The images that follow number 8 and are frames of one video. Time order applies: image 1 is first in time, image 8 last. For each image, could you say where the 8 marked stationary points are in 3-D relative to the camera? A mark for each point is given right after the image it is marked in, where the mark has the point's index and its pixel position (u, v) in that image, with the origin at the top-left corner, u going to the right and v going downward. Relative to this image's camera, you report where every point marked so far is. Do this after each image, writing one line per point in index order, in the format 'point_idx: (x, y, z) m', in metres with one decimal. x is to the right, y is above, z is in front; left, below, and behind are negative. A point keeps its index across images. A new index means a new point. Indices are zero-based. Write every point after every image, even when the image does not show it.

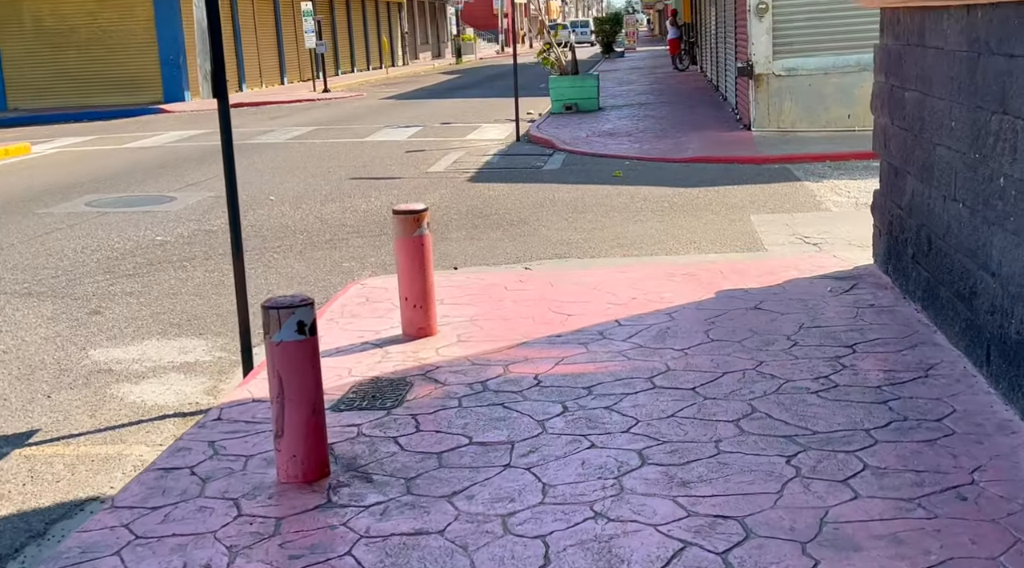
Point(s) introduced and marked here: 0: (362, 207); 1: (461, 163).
0: (-1.3, +0.7, +12.4) m
1: (-0.6, +1.4, +16.3) m
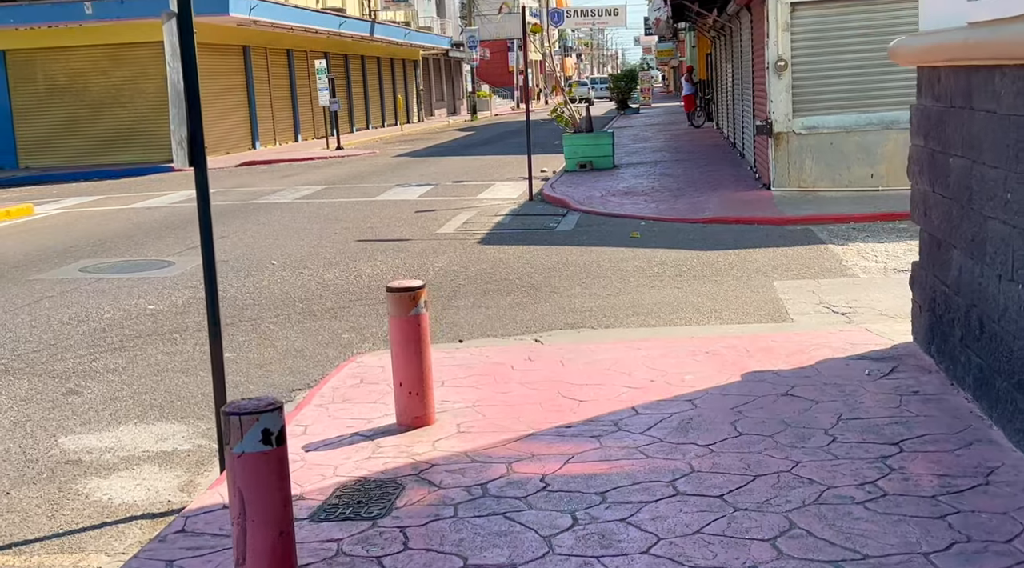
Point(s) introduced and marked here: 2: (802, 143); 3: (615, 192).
0: (-1.2, +0.1, +11.9) m
1: (-0.5, +0.7, +15.8) m
2: (+3.2, +1.5, +15.2) m
3: (+1.3, +1.2, +17.6) m
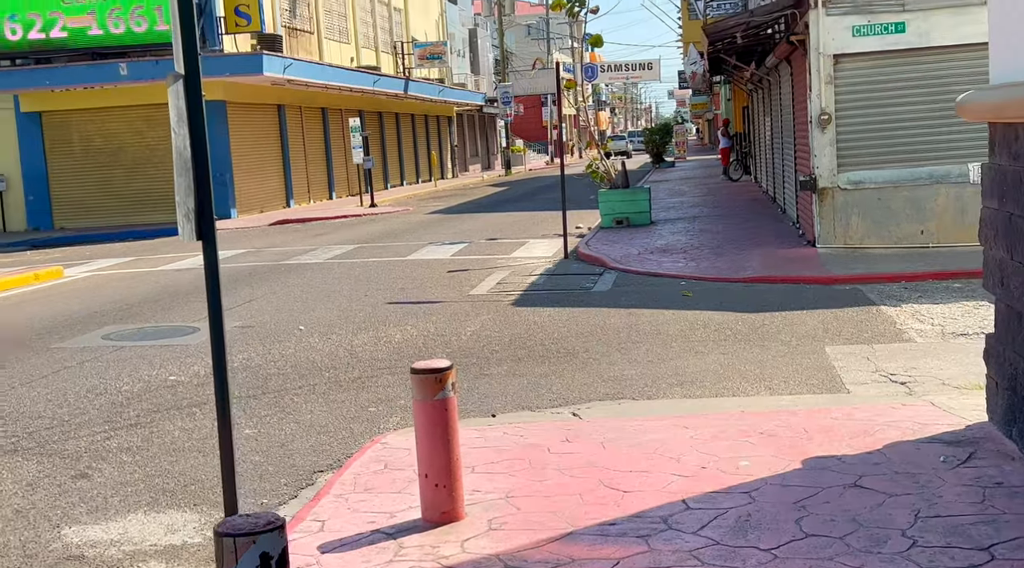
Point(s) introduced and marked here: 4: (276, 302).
0: (-0.9, -0.4, +11.4) m
1: (-0.1, 0.0, +15.3) m
2: (+3.5, +0.9, +14.7) m
3: (+1.7, +0.4, +17.1) m
4: (-2.5, -0.2, +15.0) m
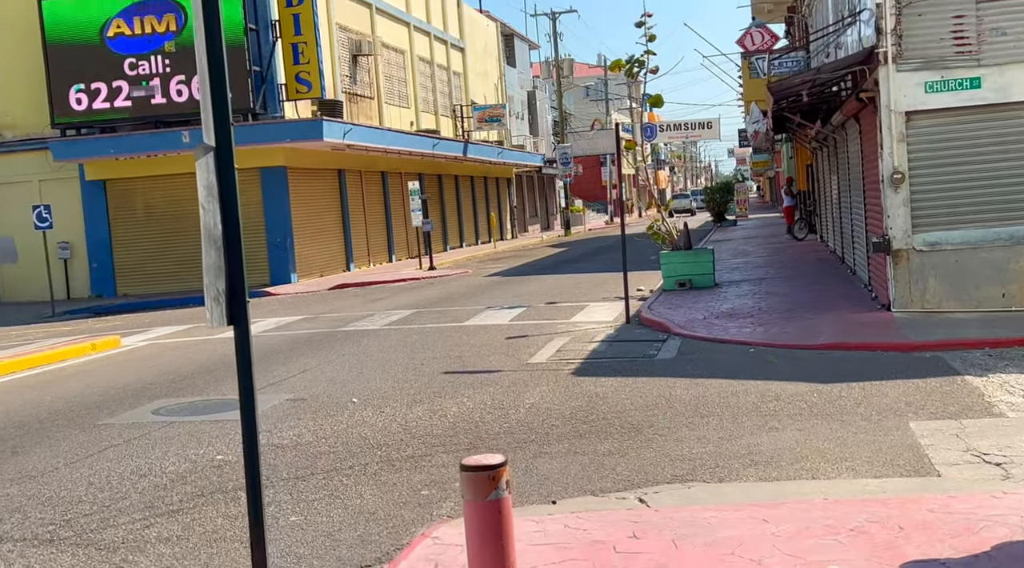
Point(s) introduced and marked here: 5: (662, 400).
0: (-0.5, -1.0, +11.0) m
1: (+0.6, -0.7, +14.8) m
2: (+4.1, +0.2, +14.1) m
3: (+2.4, -0.4, +16.6) m
4: (-1.9, -0.9, +14.6) m
5: (+1.2, -0.9, +10.8) m
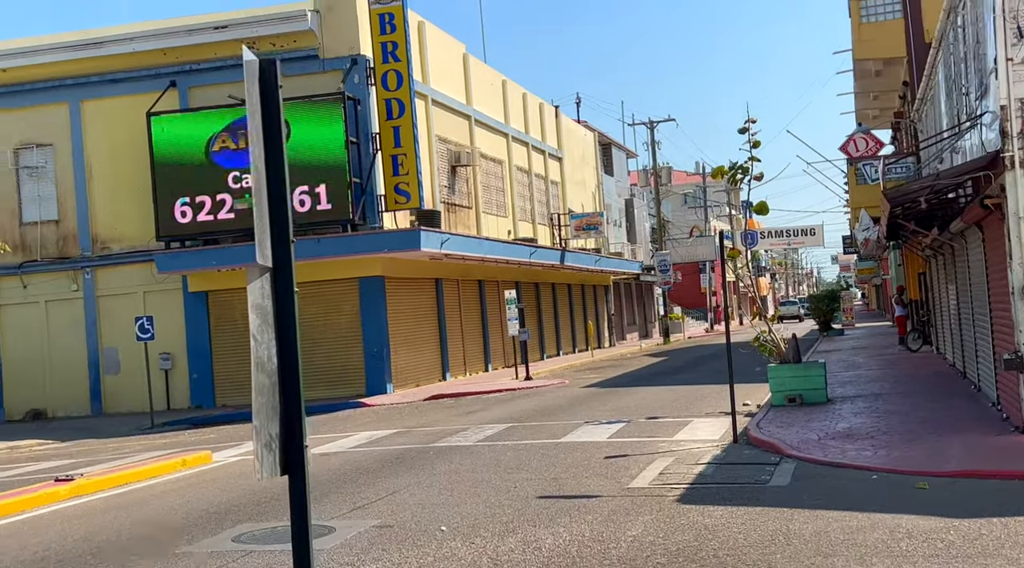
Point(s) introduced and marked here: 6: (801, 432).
0: (+0.3, -1.9, +10.1) m
1: (+1.6, -1.9, +13.9) m
2: (+5.1, -0.9, +13.0) m
3: (+3.6, -1.7, +15.5) m
4: (-0.9, -2.1, +13.8) m
5: (+1.9, -1.8, +9.9) m
6: (+3.3, -1.7, +15.9) m
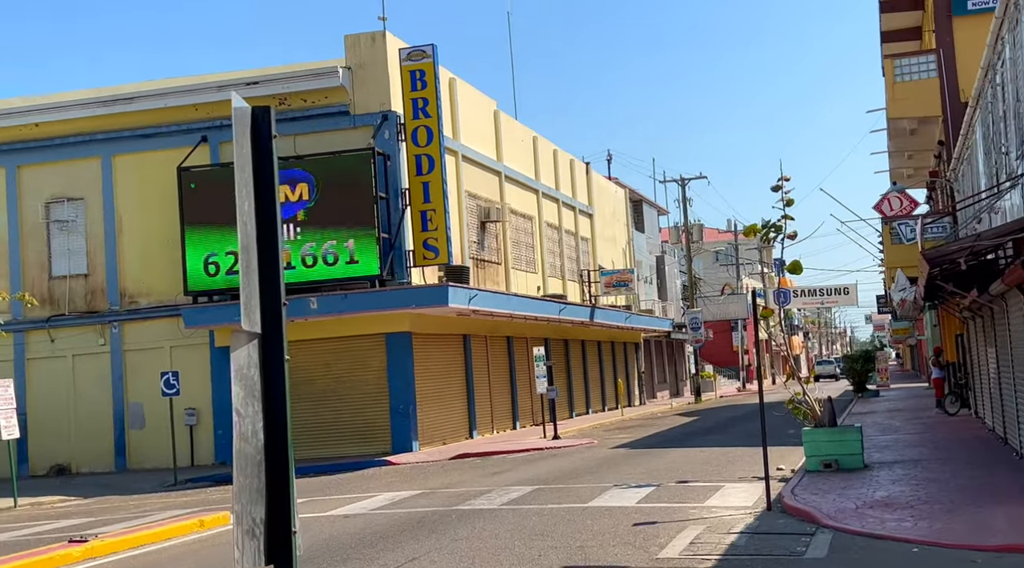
0: (+0.4, -2.3, +9.6) m
1: (+1.8, -2.5, +13.4) m
2: (+5.3, -1.5, +12.4) m
3: (+3.8, -2.3, +15.0) m
4: (-0.7, -2.6, +13.3) m
5: (+2.0, -2.2, +9.3) m
6: (+3.6, -2.4, +15.3) m
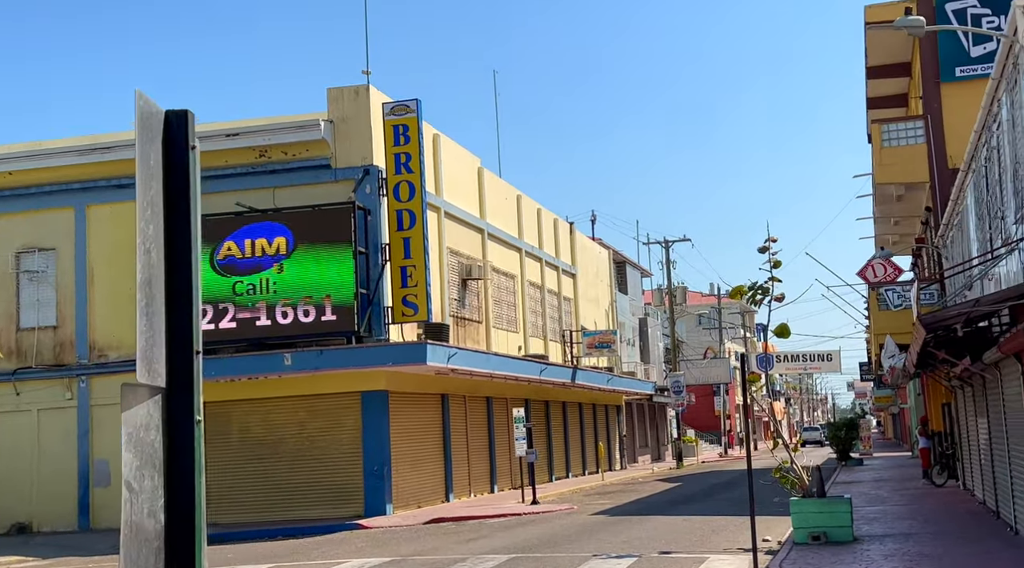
0: (+0.2, -2.7, +8.8) m
1: (+1.6, -3.0, +12.6) m
2: (+5.1, -2.1, +11.7) m
3: (+3.6, -3.0, +14.2) m
4: (-0.9, -3.2, +12.5) m
5: (+1.8, -2.6, +8.6) m
6: (+3.3, -3.0, +14.6) m
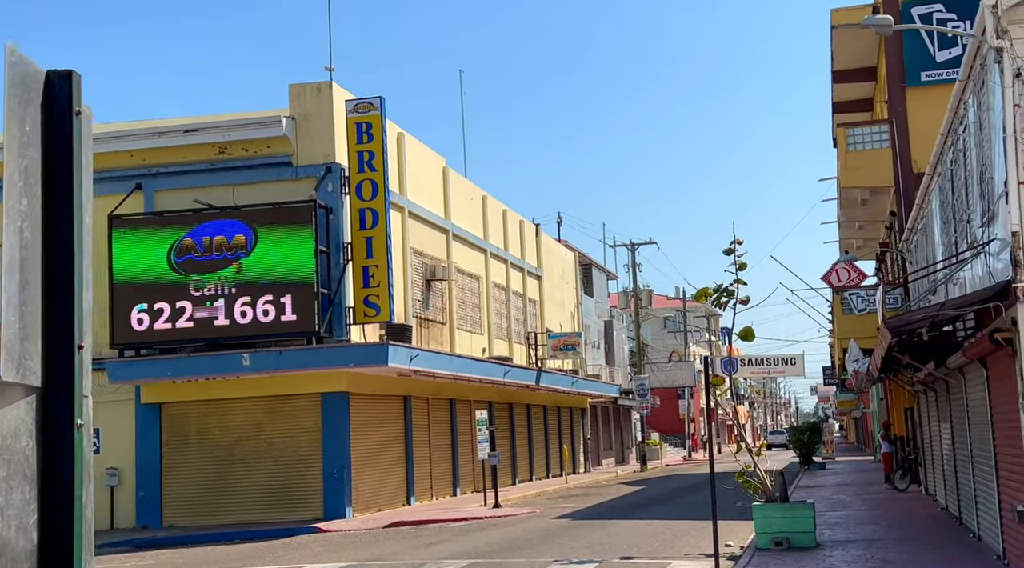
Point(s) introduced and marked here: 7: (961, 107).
0: (-0.1, -2.7, +8.5) m
1: (+1.2, -3.1, +12.3) m
2: (+4.7, -2.1, +11.5) m
3: (+3.2, -3.0, +14.0) m
4: (-1.3, -3.1, +12.2) m
5: (+1.6, -2.6, +8.3) m
6: (+2.9, -3.1, +14.3) m
7: (+5.9, +2.3, +18.3) m
